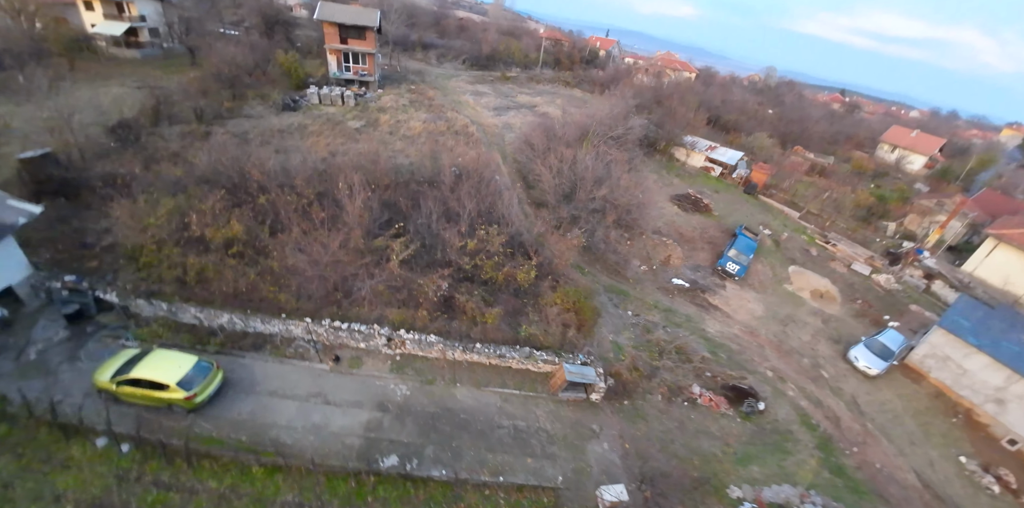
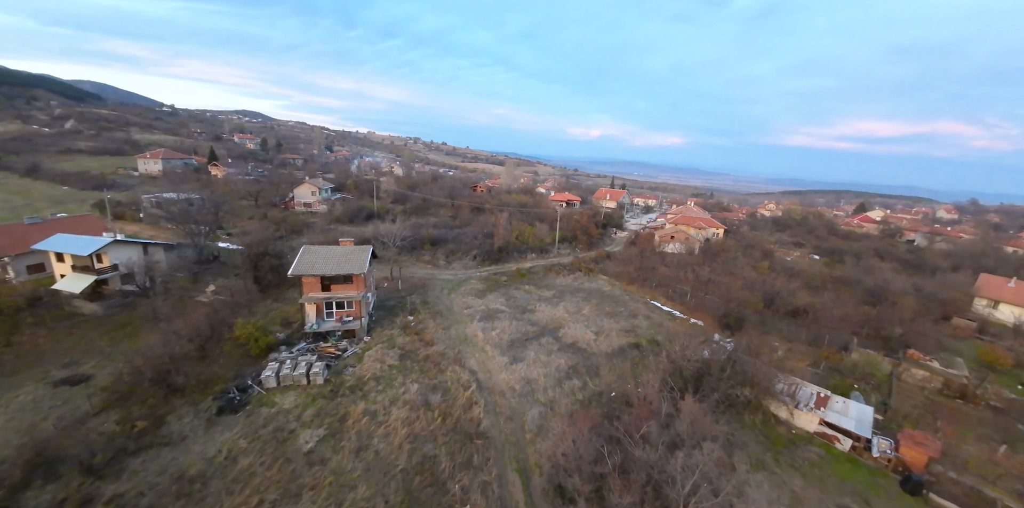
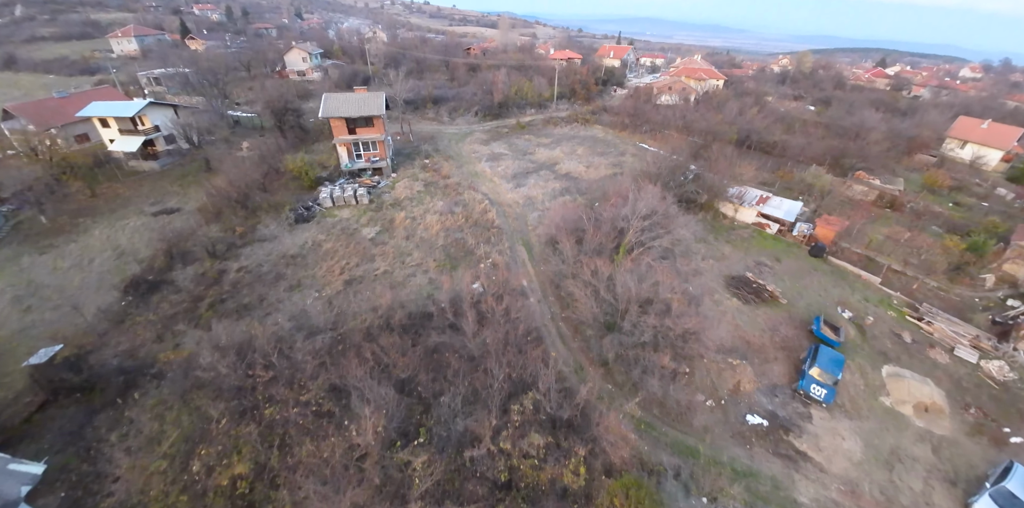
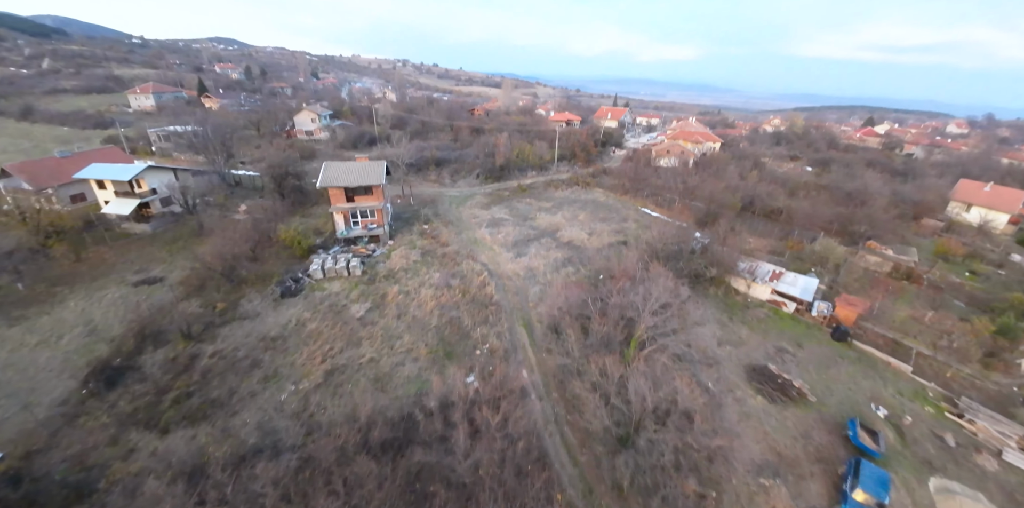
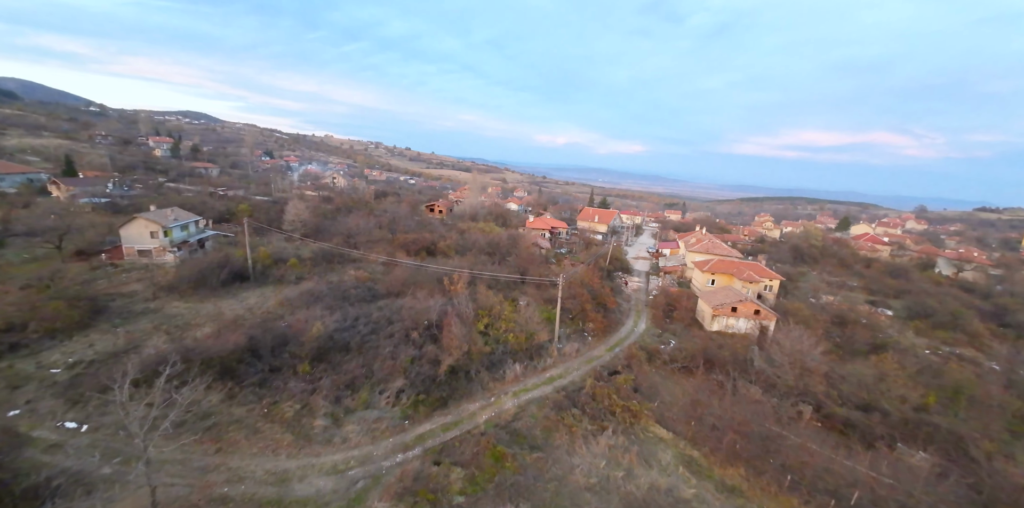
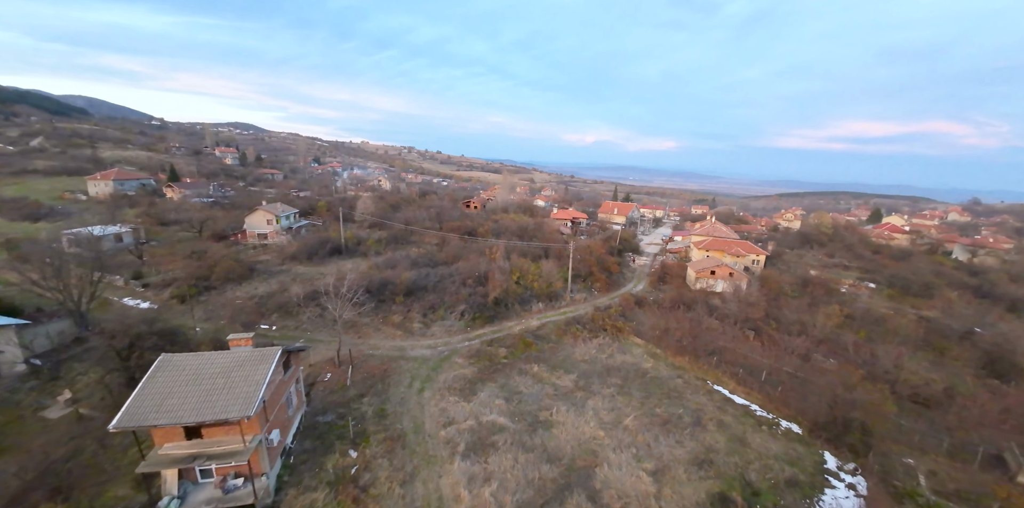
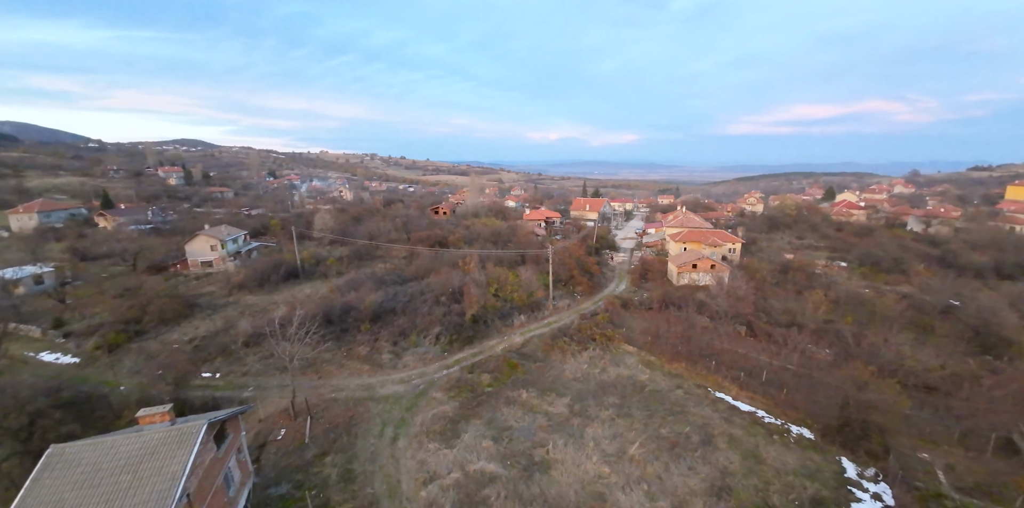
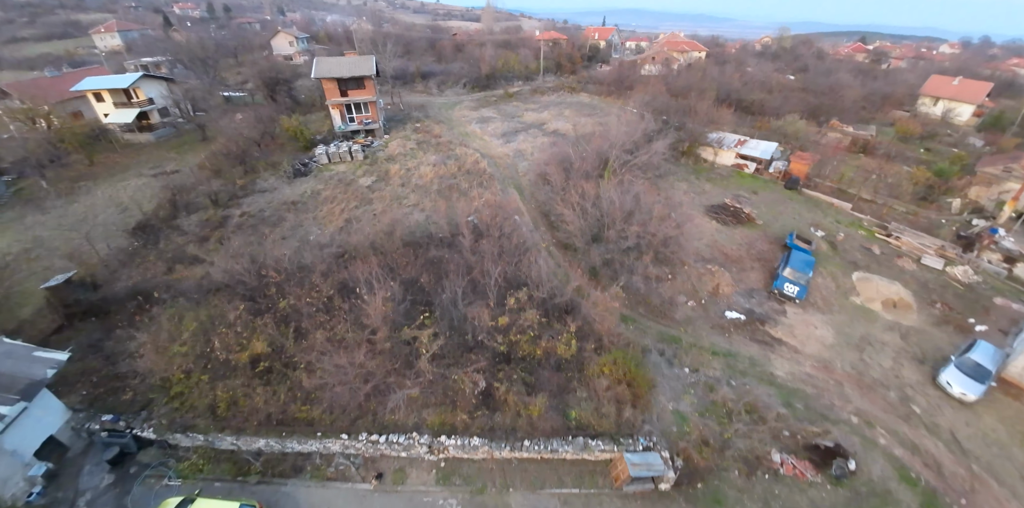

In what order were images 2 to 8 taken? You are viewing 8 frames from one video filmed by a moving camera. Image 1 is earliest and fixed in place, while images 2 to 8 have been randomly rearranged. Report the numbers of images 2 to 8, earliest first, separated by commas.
8, 3, 4, 2, 6, 7, 5
